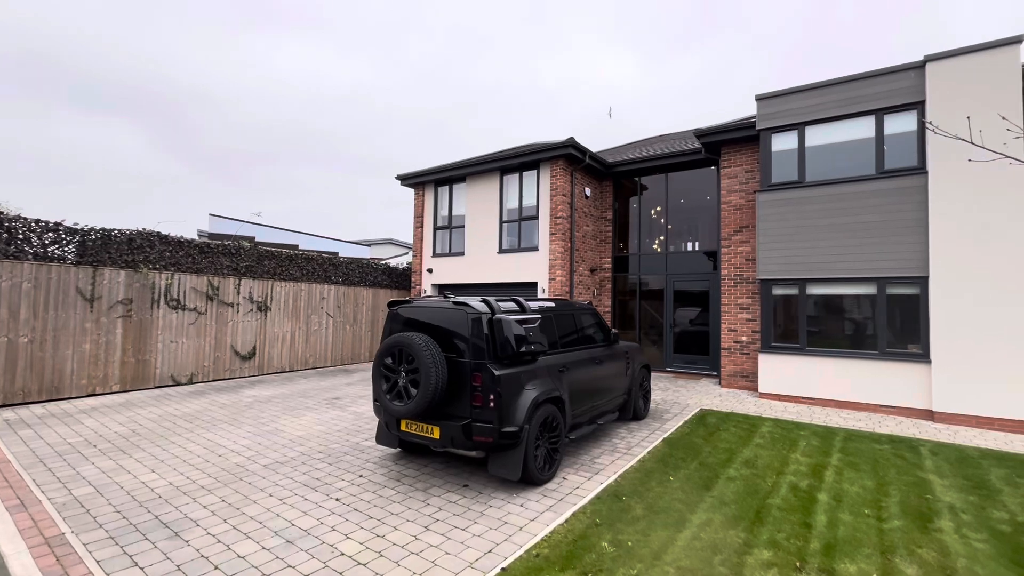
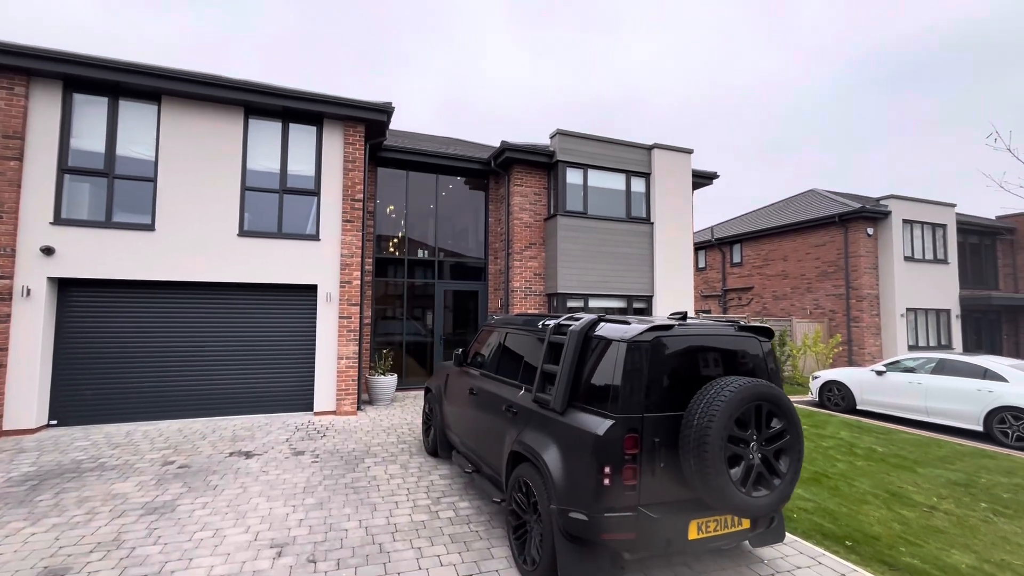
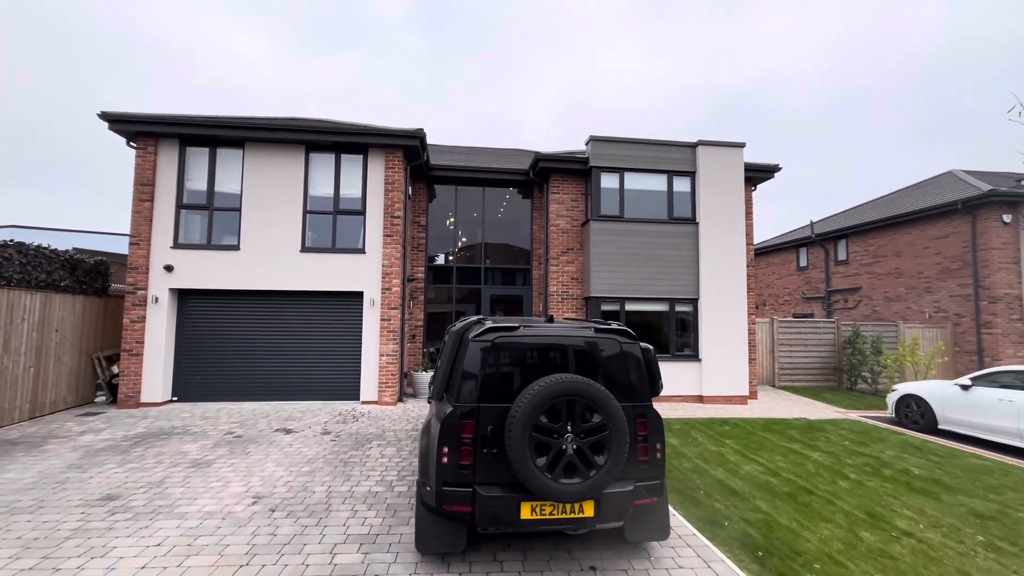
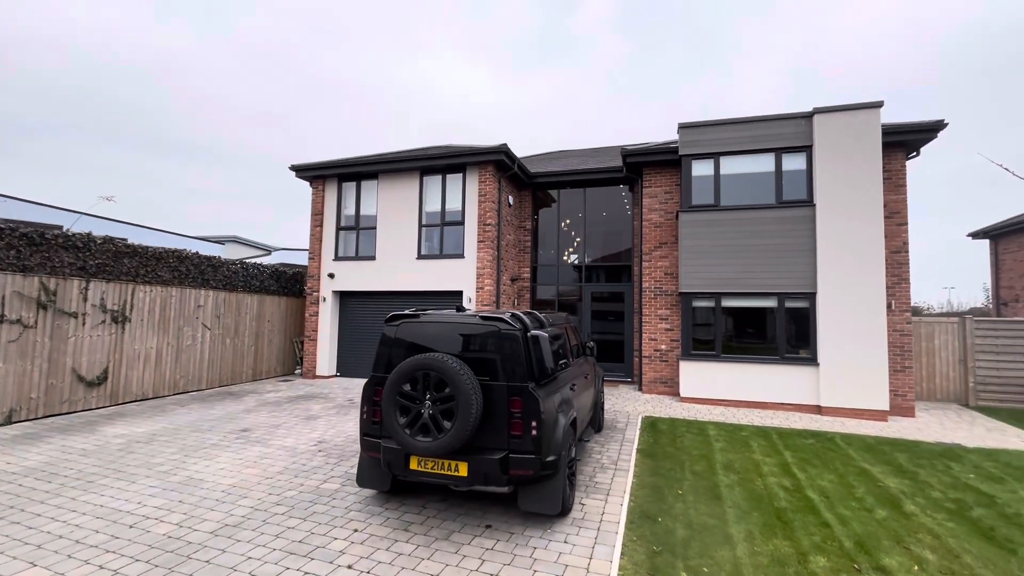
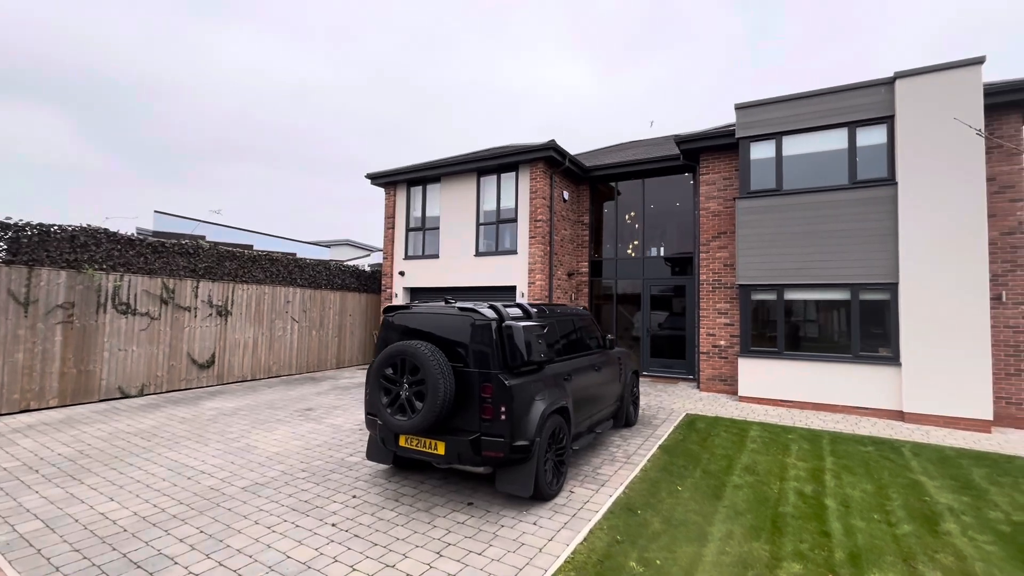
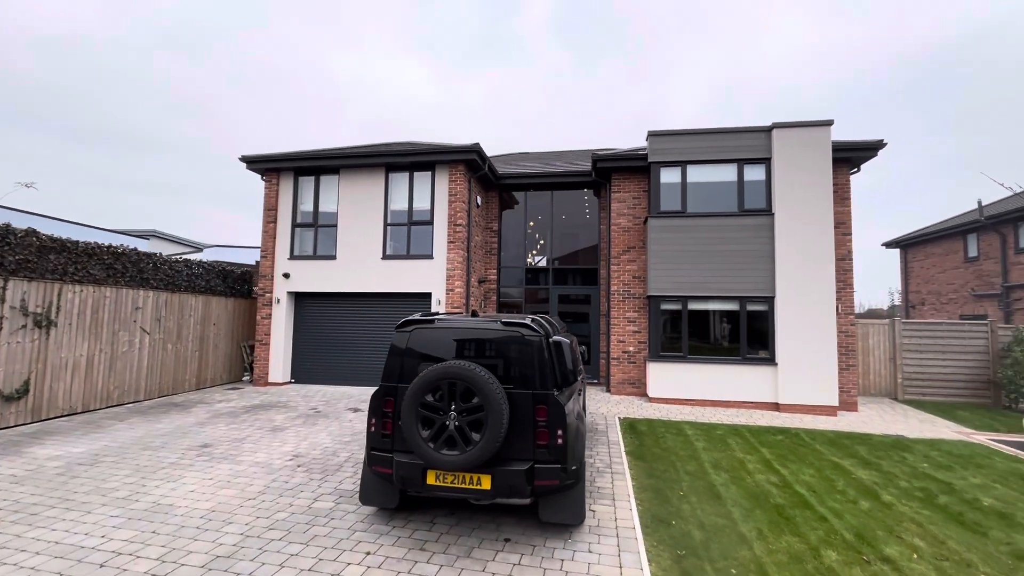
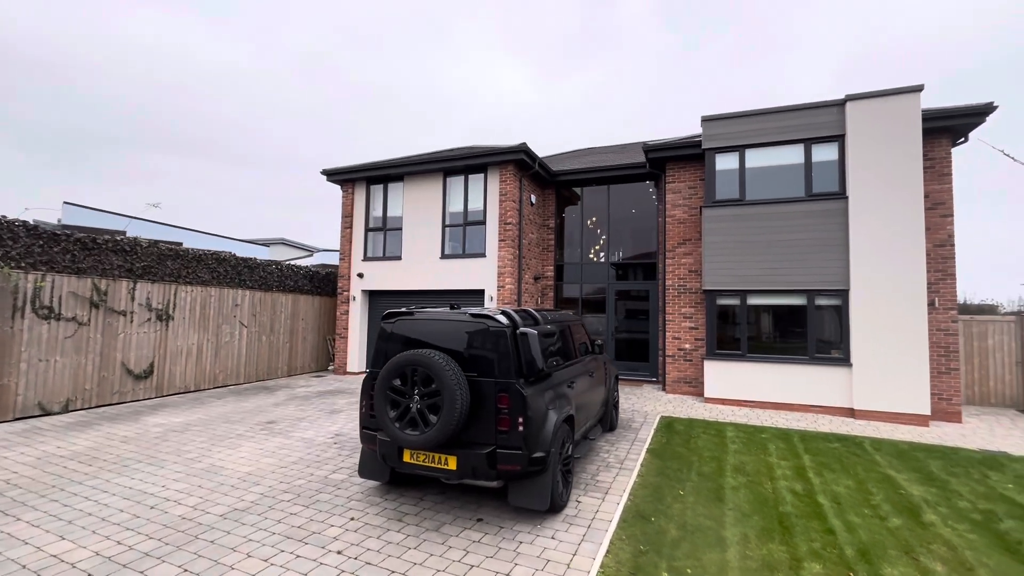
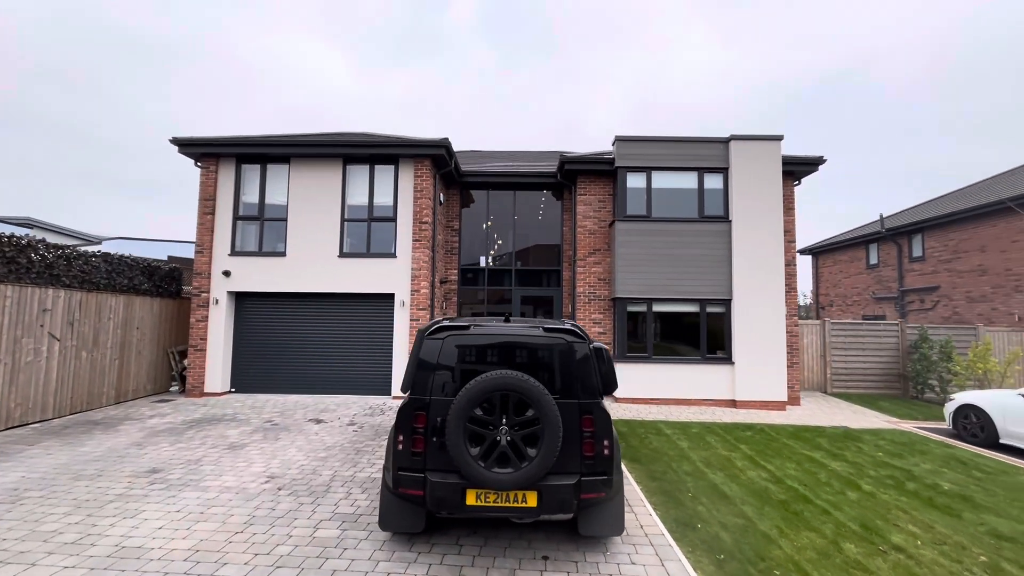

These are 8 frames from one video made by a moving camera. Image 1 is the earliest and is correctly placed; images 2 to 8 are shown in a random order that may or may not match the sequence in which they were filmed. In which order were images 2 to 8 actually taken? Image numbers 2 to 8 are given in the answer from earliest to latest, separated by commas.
5, 7, 4, 6, 8, 3, 2
